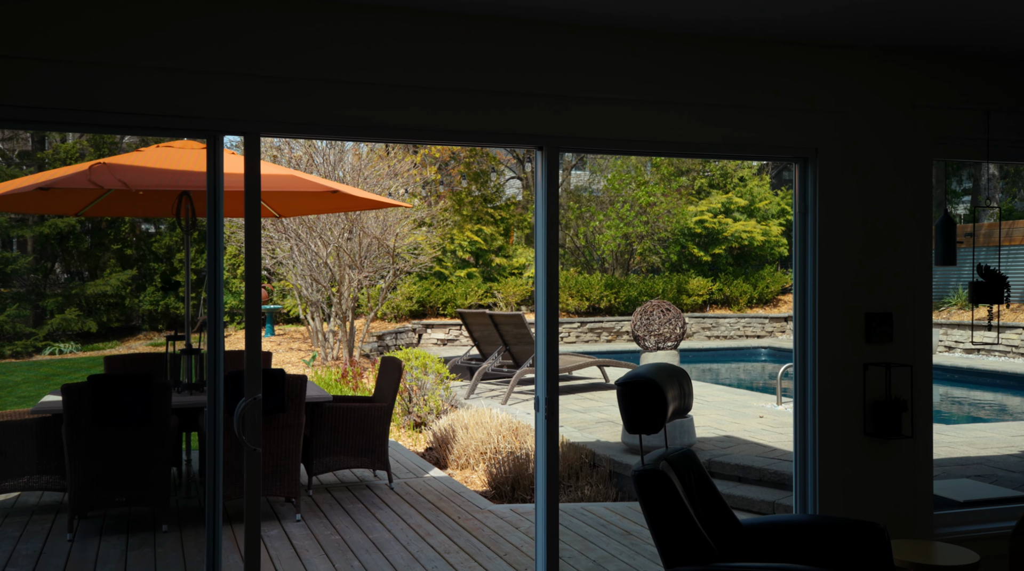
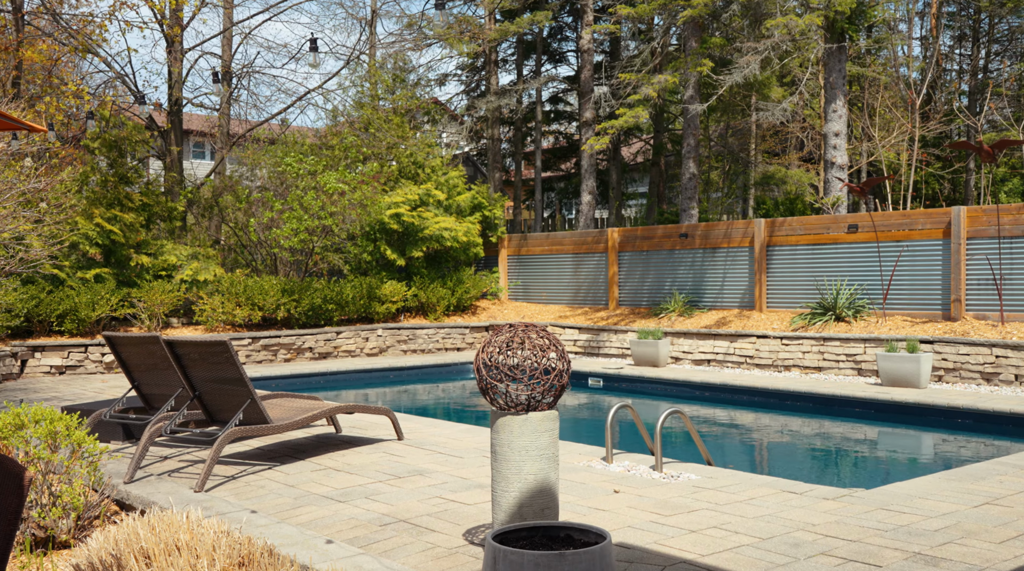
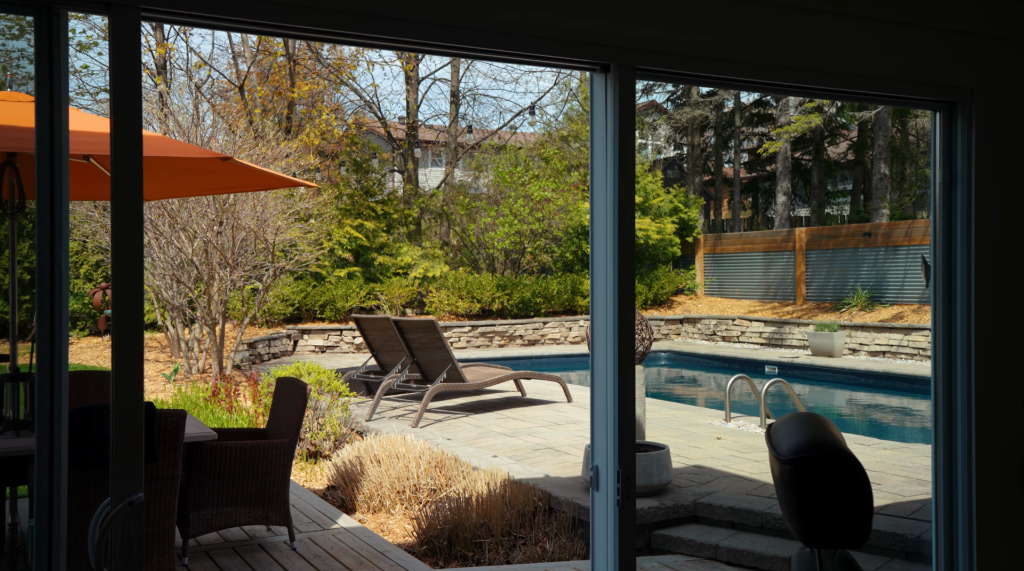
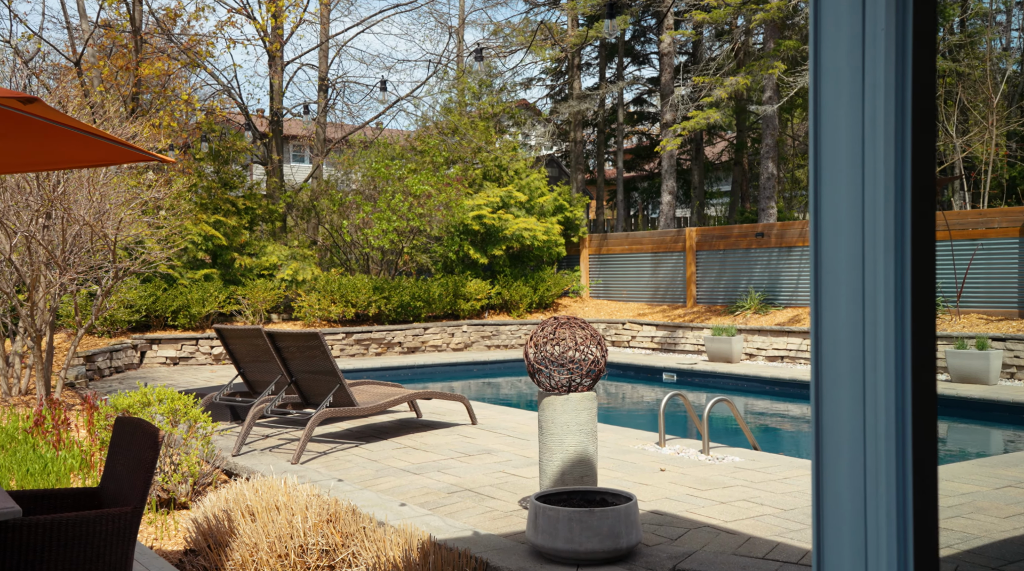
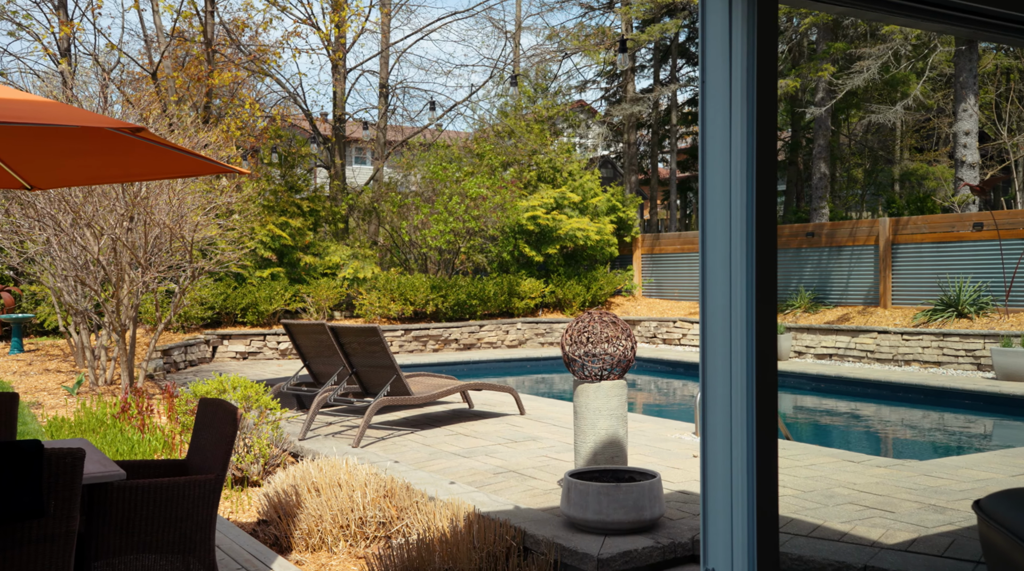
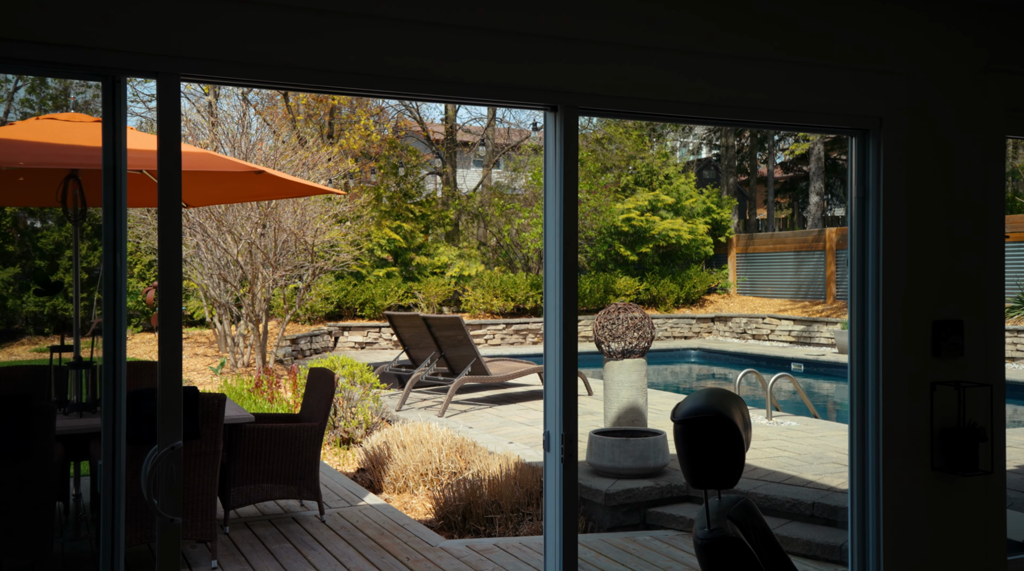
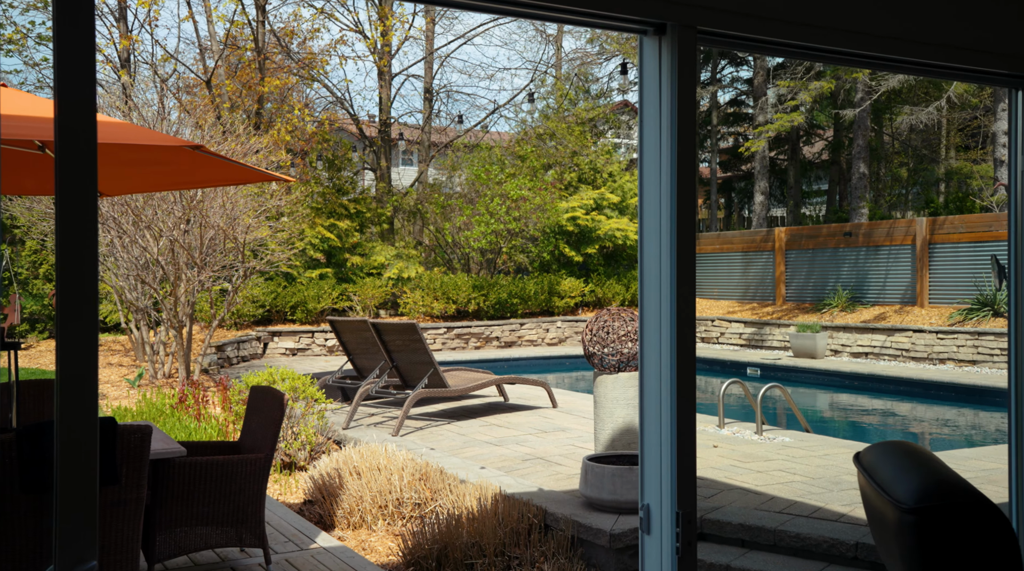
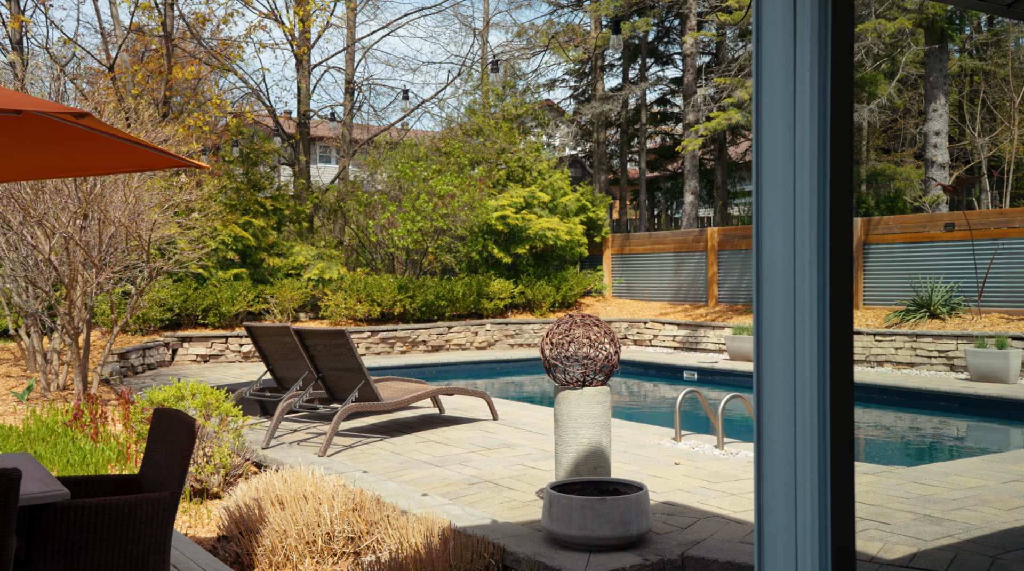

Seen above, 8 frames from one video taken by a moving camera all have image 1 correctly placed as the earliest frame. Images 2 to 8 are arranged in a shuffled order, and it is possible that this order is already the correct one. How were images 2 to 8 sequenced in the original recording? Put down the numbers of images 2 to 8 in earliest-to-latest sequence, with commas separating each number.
6, 3, 7, 5, 8, 4, 2
